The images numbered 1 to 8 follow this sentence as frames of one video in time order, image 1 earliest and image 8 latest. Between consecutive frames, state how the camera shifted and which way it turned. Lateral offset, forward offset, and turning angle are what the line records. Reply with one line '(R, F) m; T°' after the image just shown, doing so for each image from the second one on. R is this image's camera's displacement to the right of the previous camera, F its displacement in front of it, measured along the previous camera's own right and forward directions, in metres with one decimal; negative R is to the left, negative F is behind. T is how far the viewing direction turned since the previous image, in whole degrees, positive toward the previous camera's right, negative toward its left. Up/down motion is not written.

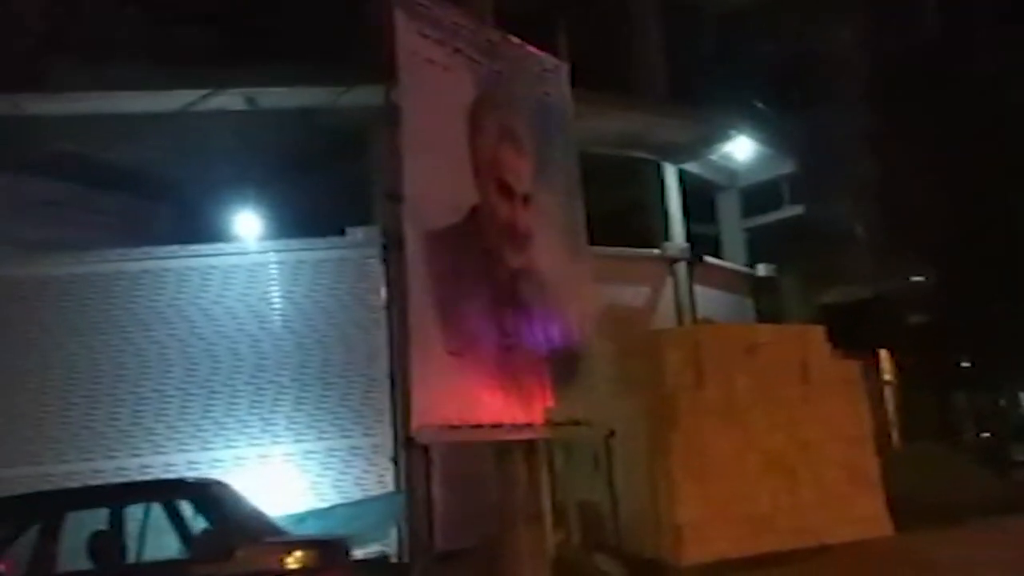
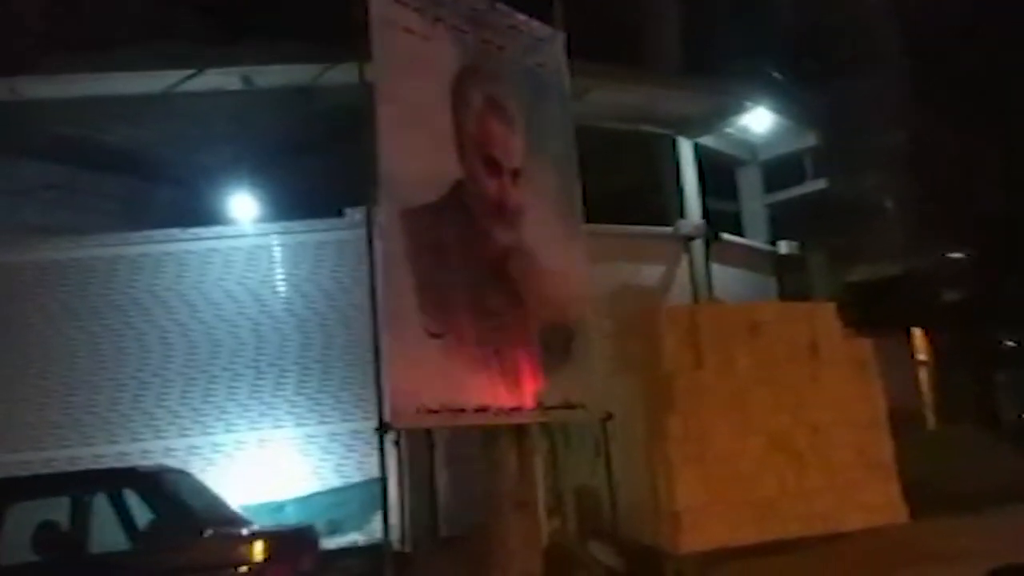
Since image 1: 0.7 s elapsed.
(+0.3, +0.2) m; -2°
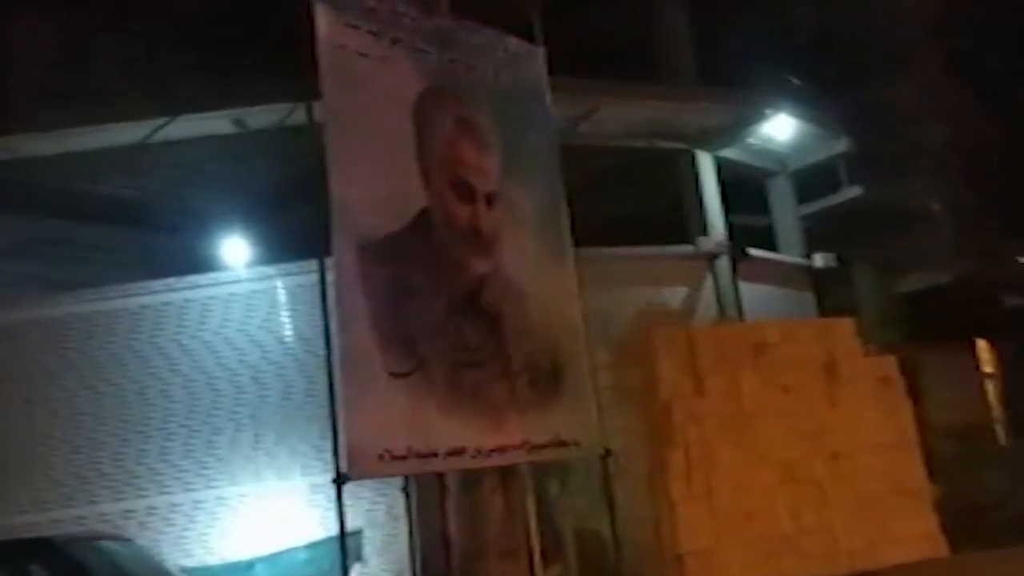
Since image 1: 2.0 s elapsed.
(+0.5, +0.4) m; -4°
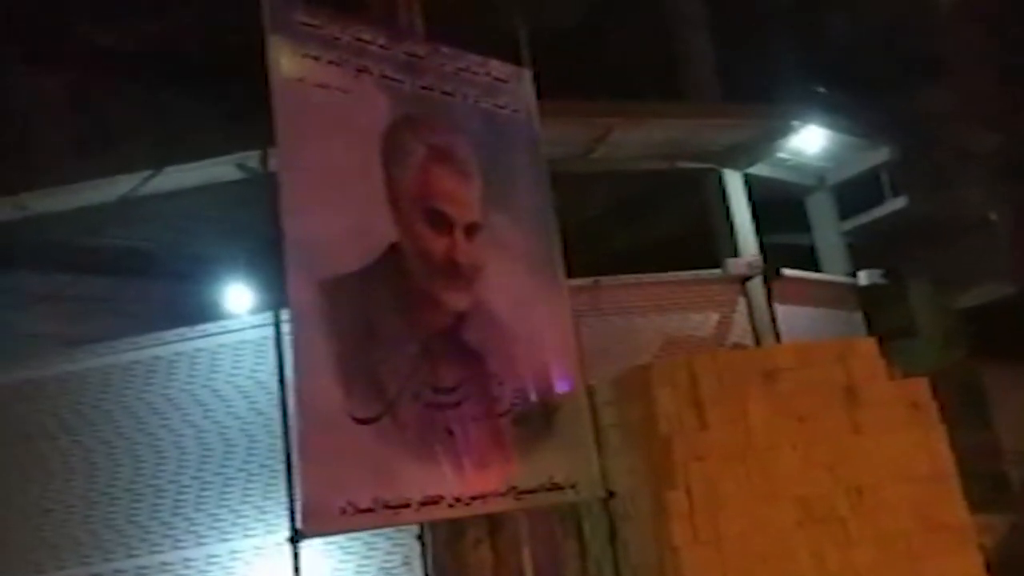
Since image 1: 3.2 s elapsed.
(+0.5, +0.4) m; -4°
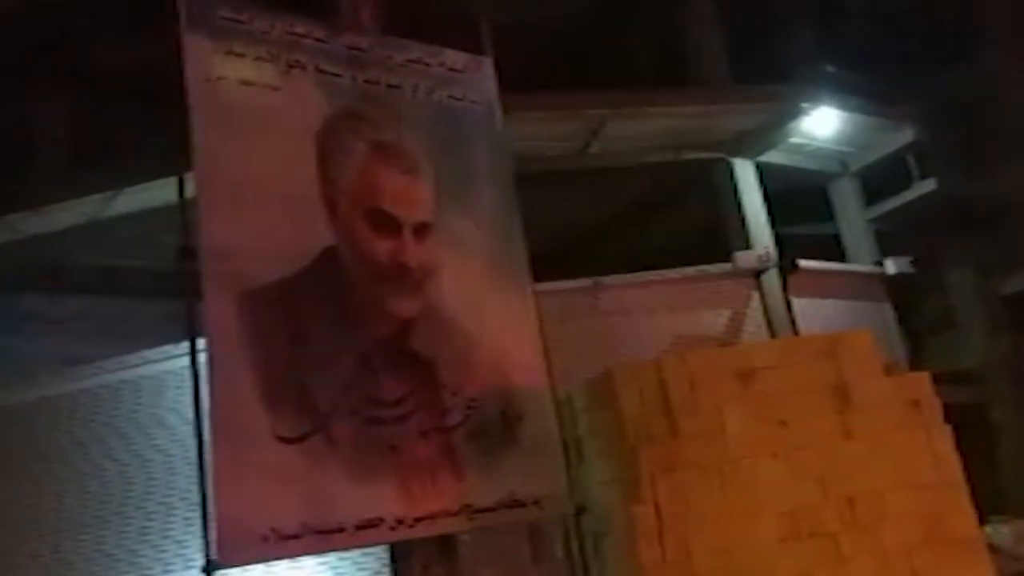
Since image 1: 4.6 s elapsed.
(+0.5, +0.4) m; -4°
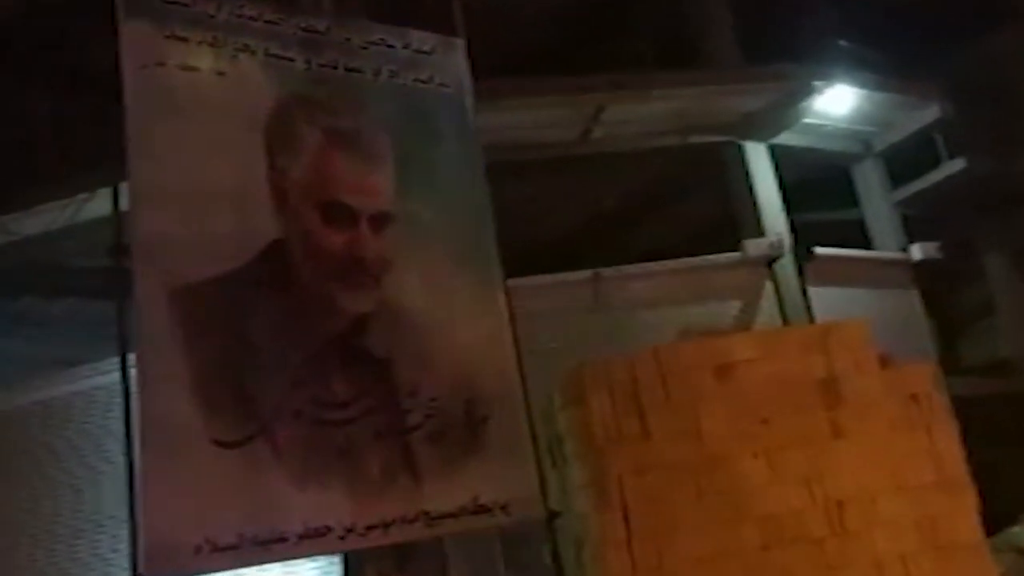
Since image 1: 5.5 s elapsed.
(+0.4, +0.3) m; -3°
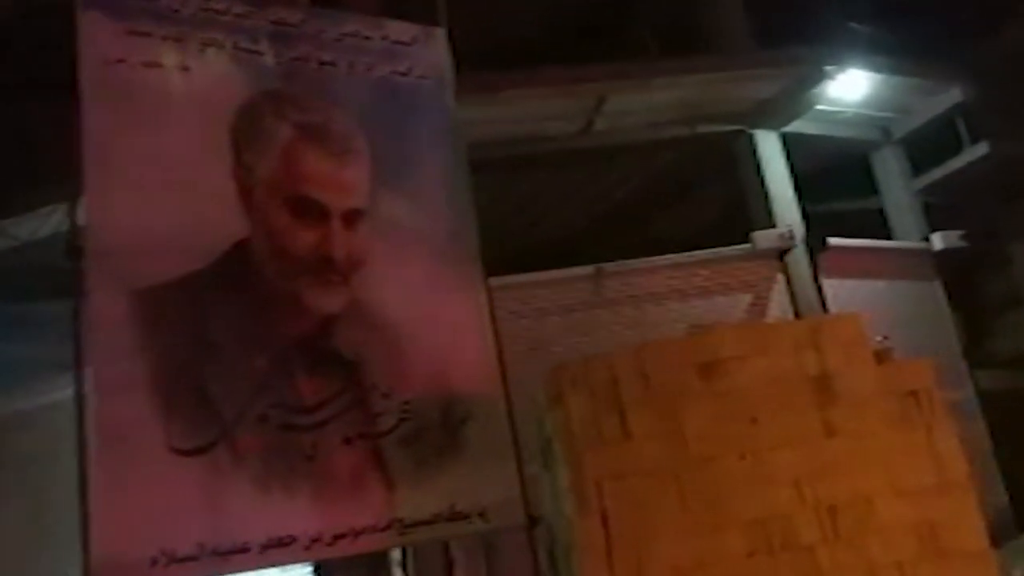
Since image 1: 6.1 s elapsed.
(+0.3, +0.2) m; -2°
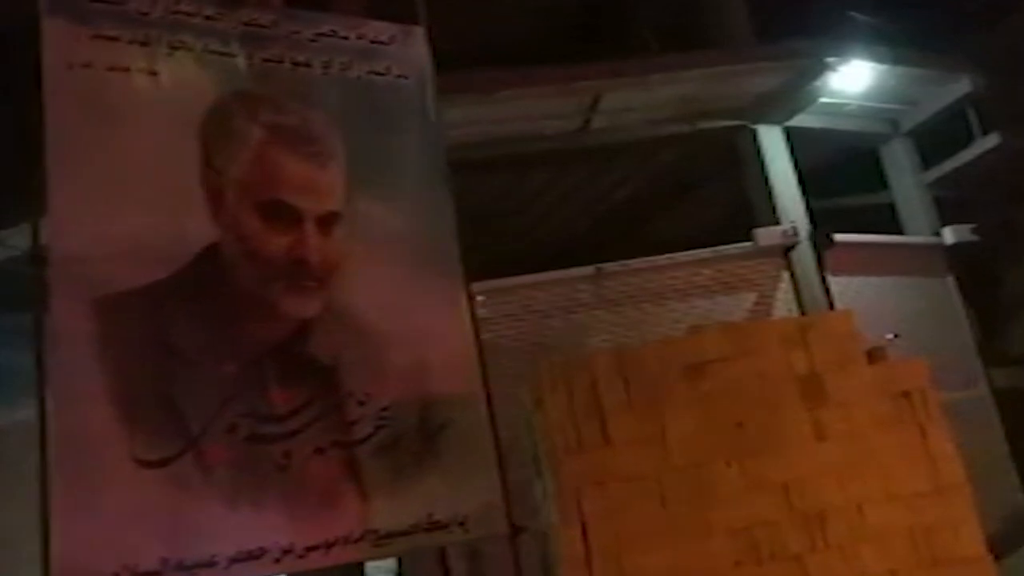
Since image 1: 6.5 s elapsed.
(+0.2, +0.1) m; -2°
